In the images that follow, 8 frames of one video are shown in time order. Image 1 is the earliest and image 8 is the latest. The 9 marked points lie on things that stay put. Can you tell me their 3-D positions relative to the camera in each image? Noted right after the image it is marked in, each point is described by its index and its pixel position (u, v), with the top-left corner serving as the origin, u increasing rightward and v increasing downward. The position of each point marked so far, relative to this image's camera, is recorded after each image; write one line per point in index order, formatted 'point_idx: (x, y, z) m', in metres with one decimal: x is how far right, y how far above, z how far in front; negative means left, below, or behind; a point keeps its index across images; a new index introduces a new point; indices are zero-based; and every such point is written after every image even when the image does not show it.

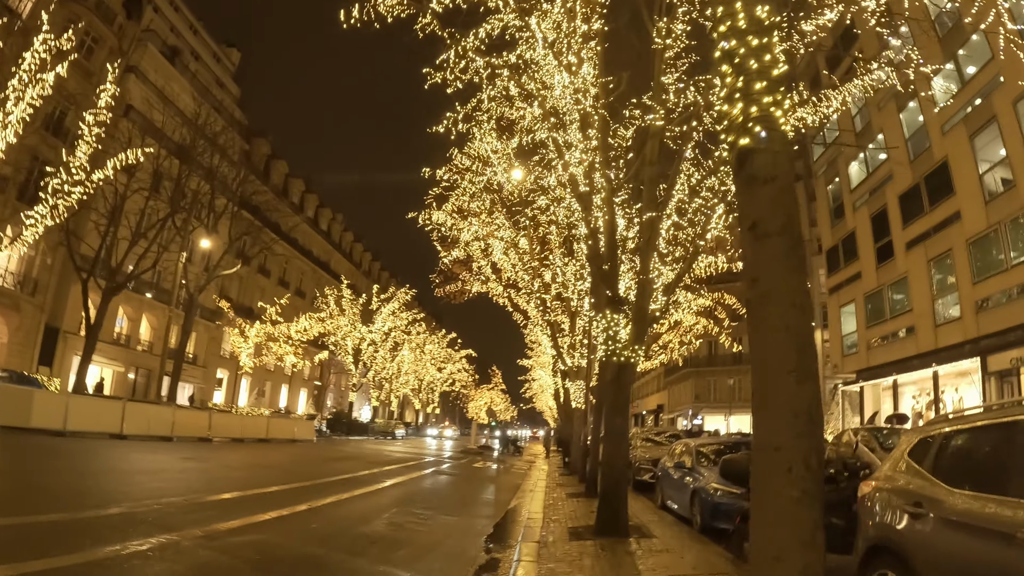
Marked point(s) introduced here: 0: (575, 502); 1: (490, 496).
0: (+1.0, -3.5, +11.8) m
1: (-0.4, -3.9, +13.7) m
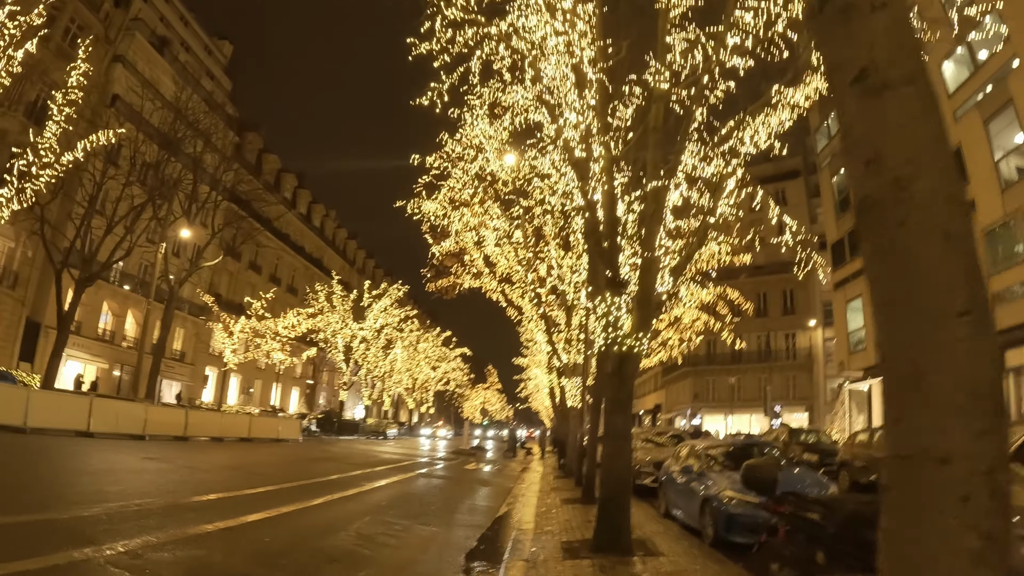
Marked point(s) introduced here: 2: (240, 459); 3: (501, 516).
0: (+0.9, -3.3, +10.8) m
1: (-0.6, -3.7, +12.7) m
2: (-7.1, -4.4, +19.3) m
3: (-0.2, -3.3, +10.8) m
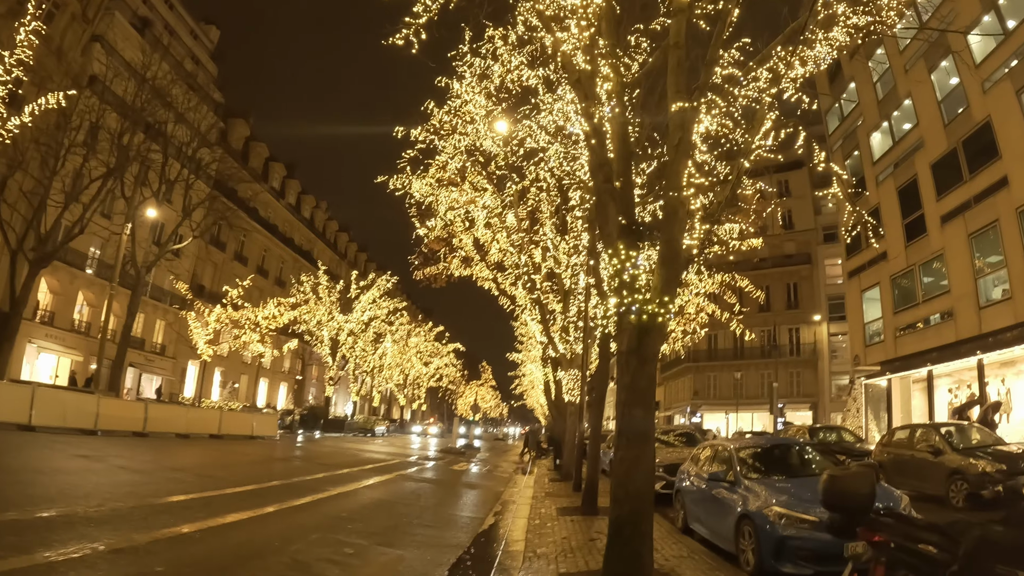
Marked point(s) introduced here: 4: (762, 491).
0: (+0.7, -2.9, +9.1) m
1: (-0.7, -3.3, +11.0) m
2: (-7.3, -4.0, +17.6) m
3: (-0.3, -3.0, +9.1) m
4: (+2.3, -1.8, +6.7) m
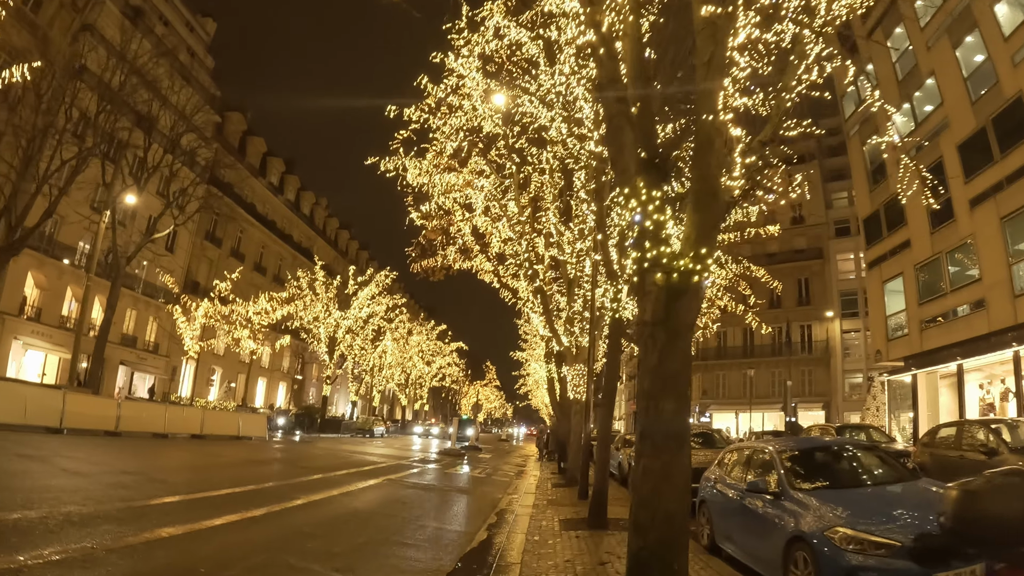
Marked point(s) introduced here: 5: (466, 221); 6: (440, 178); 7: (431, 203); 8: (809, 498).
0: (+0.7, -2.6, +7.8) m
1: (-0.8, -3.0, +9.7) m
2: (-7.3, -3.7, +16.3) m
3: (-0.4, -2.7, +7.8) m
4: (+2.2, -1.6, +5.4) m
5: (-1.1, +1.6, +18.2) m
6: (-1.7, +2.6, +17.2) m
7: (-2.0, +2.1, +17.8) m
8: (+2.3, -1.6, +5.7) m
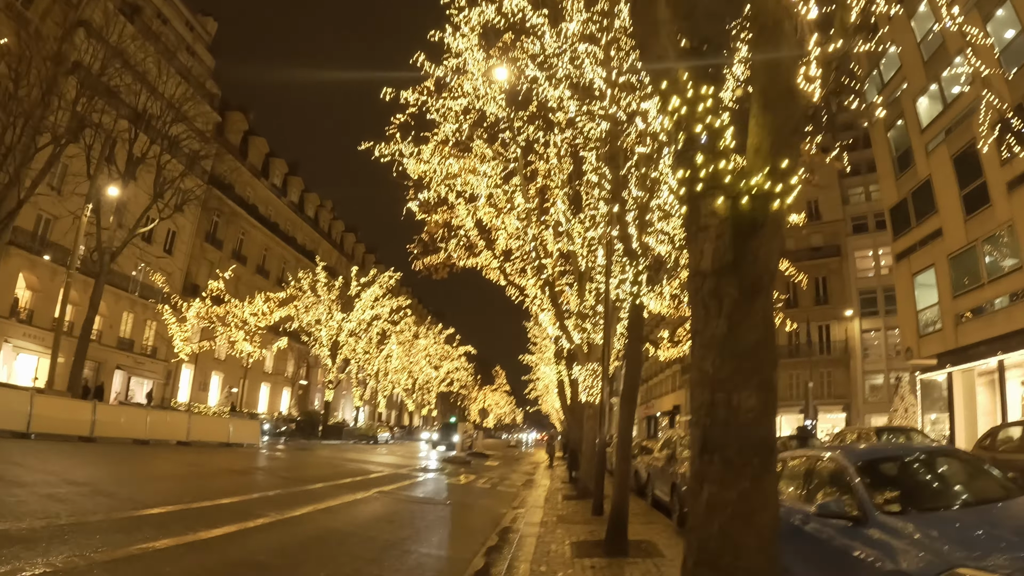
0: (+0.7, -2.4, +6.5) m
1: (-0.7, -2.9, +8.4) m
2: (-7.2, -3.6, +15.1) m
3: (-0.3, -2.5, +6.5) m
4: (+2.2, -1.3, +4.0) m
5: (-1.0, +1.7, +16.9) m
6: (-1.6, +2.7, +15.9) m
7: (-1.9, +2.2, +16.5) m
8: (+2.3, -1.4, +4.4) m
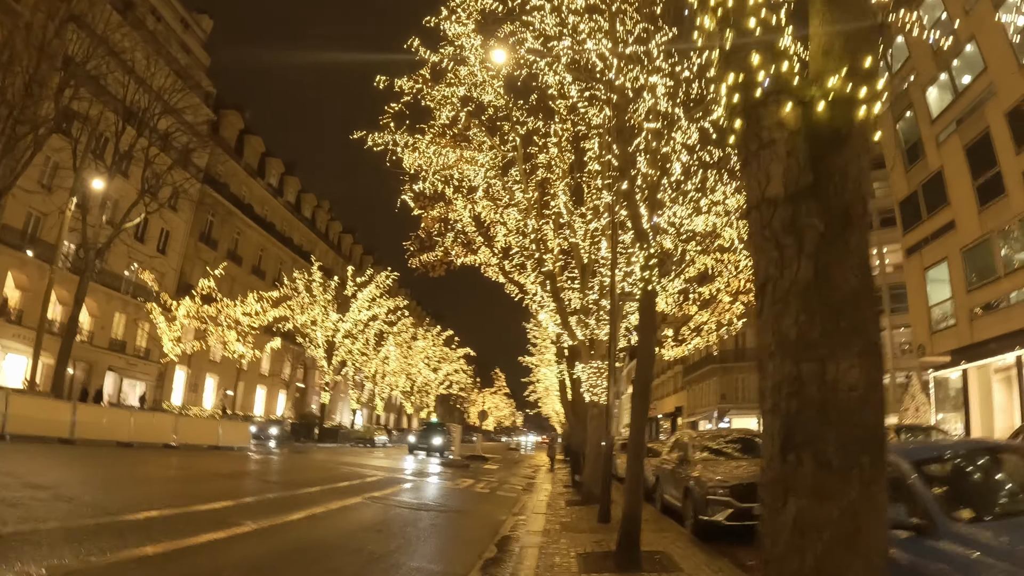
0: (+0.7, -2.3, +5.8) m
1: (-0.7, -2.7, +7.7) m
2: (-7.2, -3.5, +14.4) m
3: (-0.3, -2.4, +5.8) m
4: (+2.2, -1.2, +3.3) m
5: (-1.0, +1.8, +16.2) m
6: (-1.6, +2.8, +15.2) m
7: (-1.9, +2.3, +15.8) m
8: (+2.3, -1.2, +3.7) m
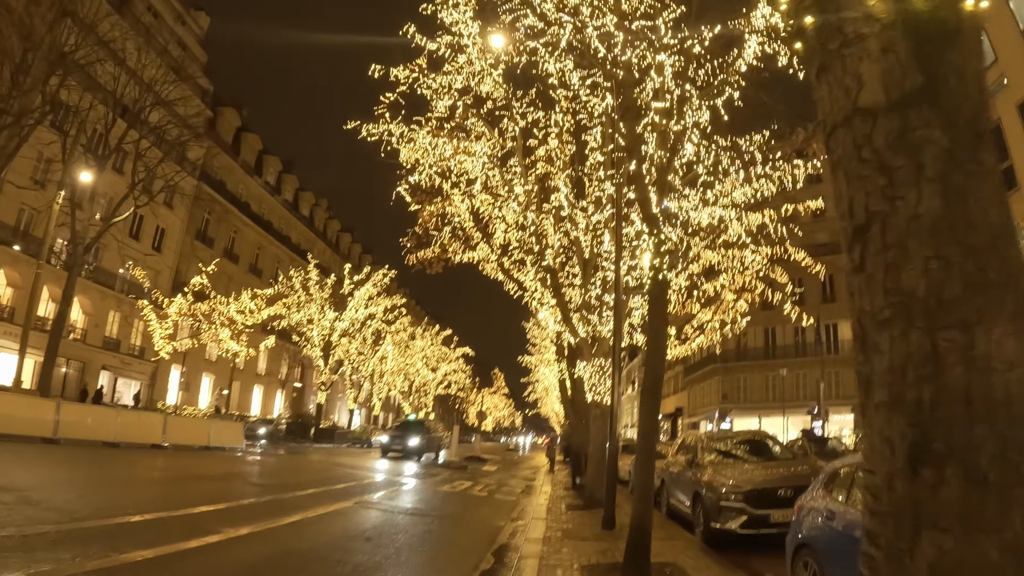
0: (+0.7, -2.2, +5.3) m
1: (-0.7, -2.7, +7.2) m
2: (-7.2, -3.4, +13.9) m
3: (-0.4, -2.3, +5.3) m
4: (+2.2, -1.1, +2.8) m
5: (-1.0, +1.9, +15.7) m
6: (-1.6, +2.9, +14.7) m
7: (-1.9, +2.4, +15.3) m
8: (+2.3, -1.2, +3.2) m
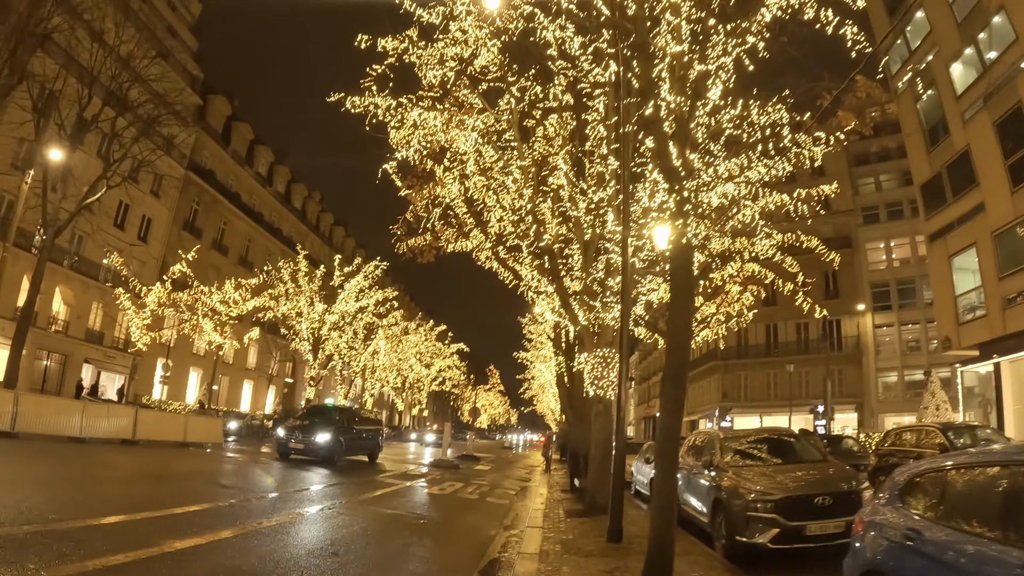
0: (+0.6, -2.0, +4.3) m
1: (-0.8, -2.4, +6.2) m
2: (-7.3, -3.2, +12.8) m
3: (-0.4, -2.1, +4.2) m
4: (+2.1, -0.9, +1.8) m
5: (-1.1, +2.1, +14.6) m
6: (-1.7, +3.1, +13.6) m
7: (-2.0, +2.6, +14.2) m
8: (+2.3, -1.0, +2.1) m
